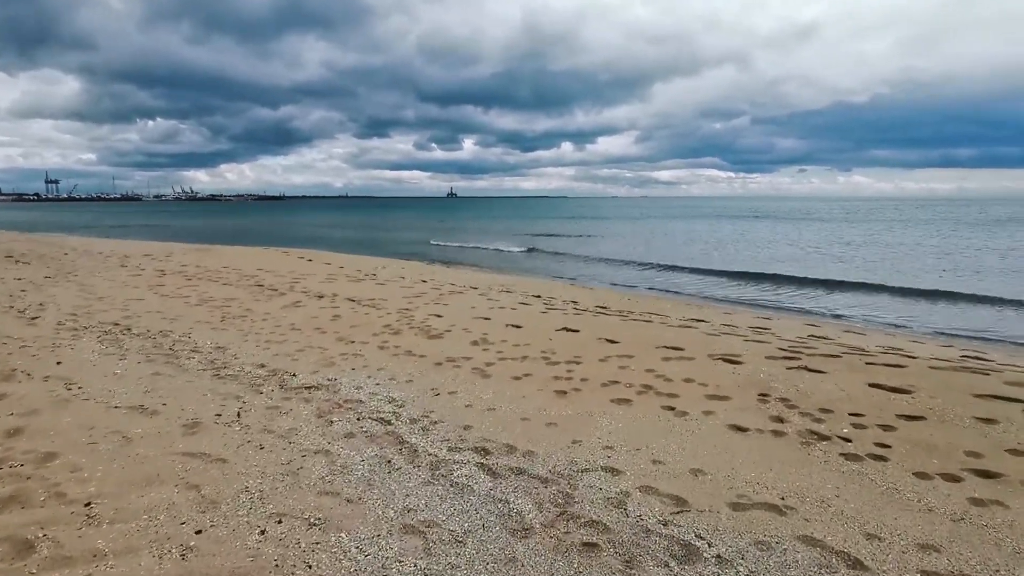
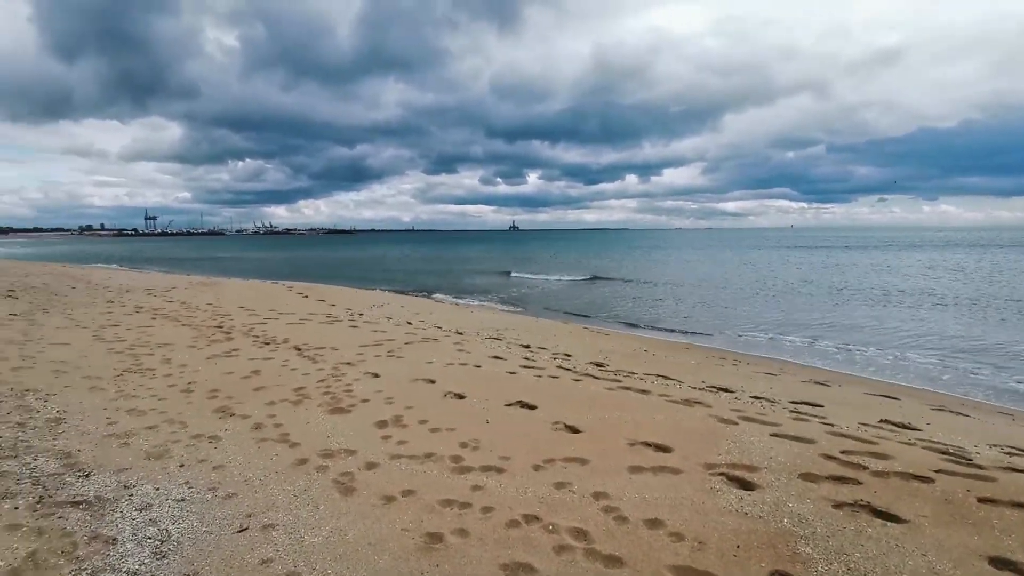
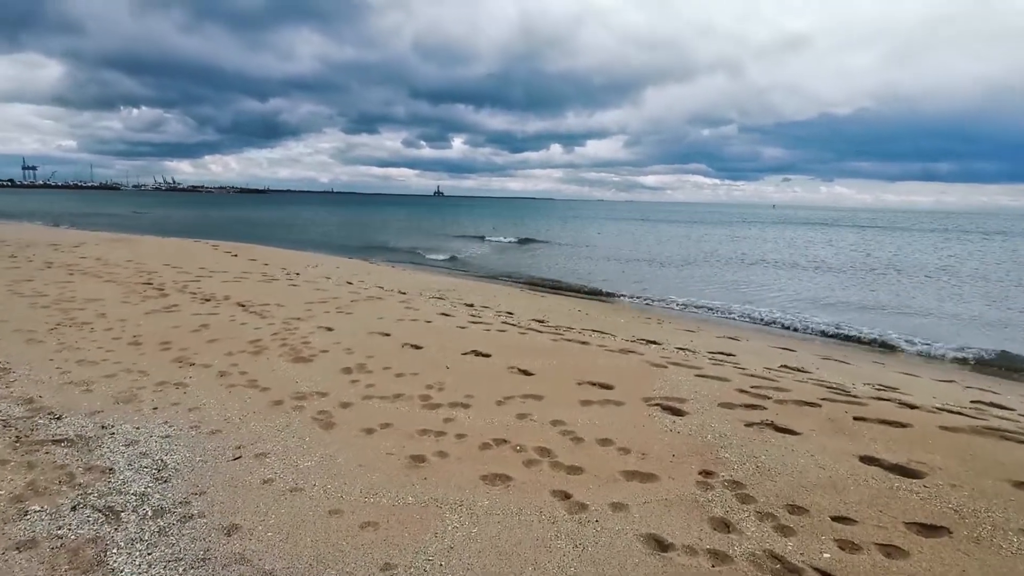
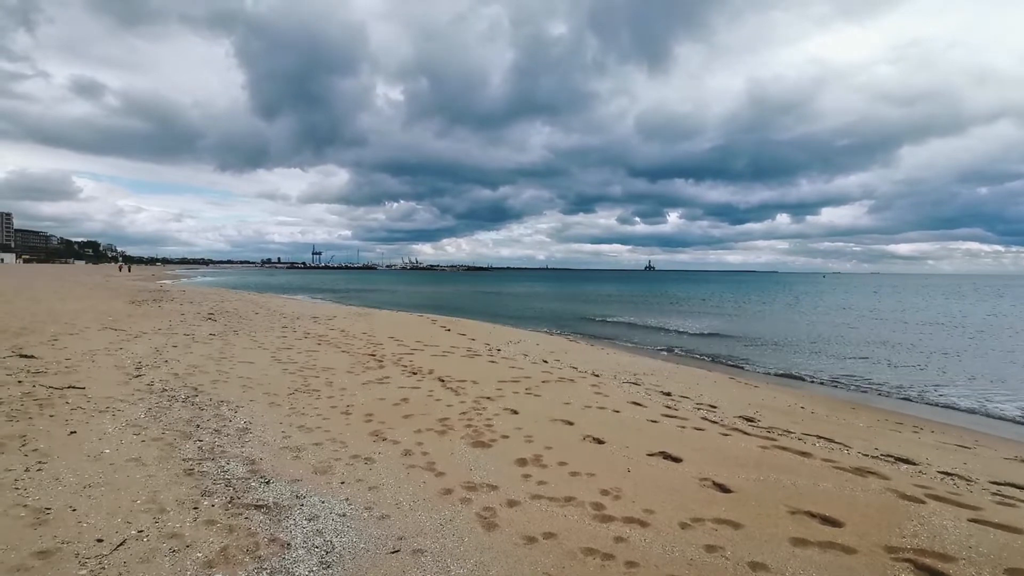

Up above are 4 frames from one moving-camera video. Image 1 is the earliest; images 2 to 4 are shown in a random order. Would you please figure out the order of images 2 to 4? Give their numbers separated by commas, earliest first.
3, 2, 4
